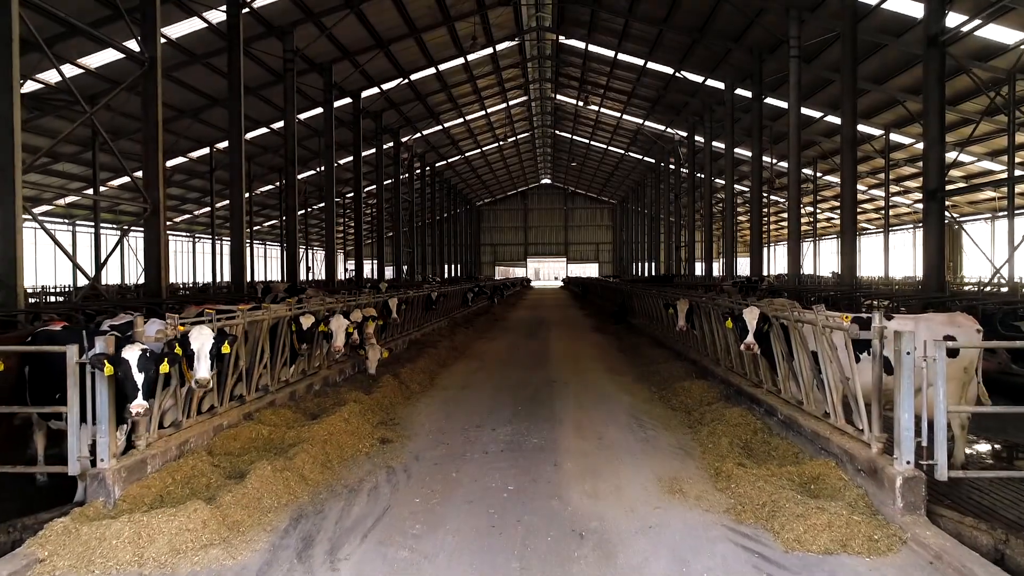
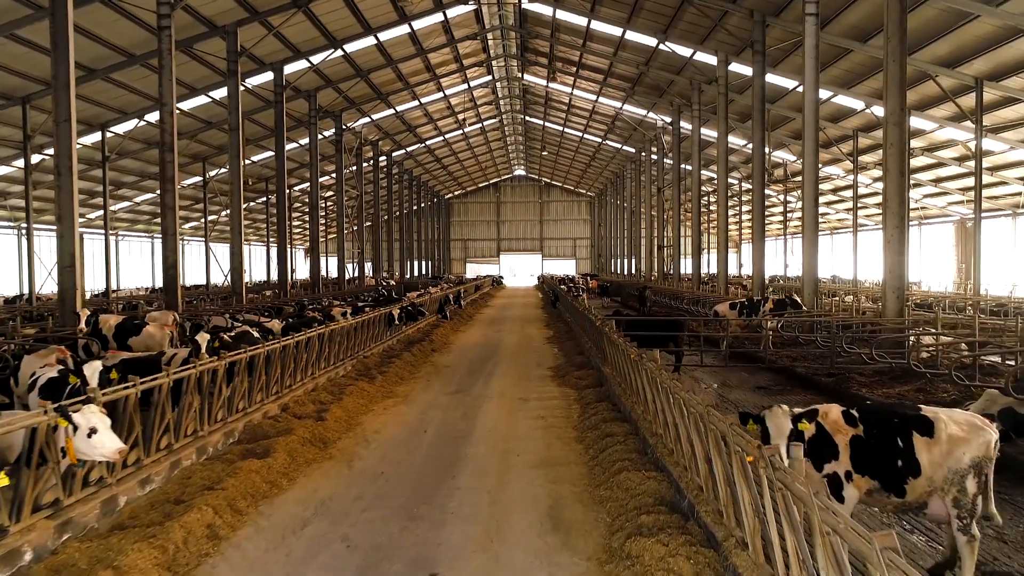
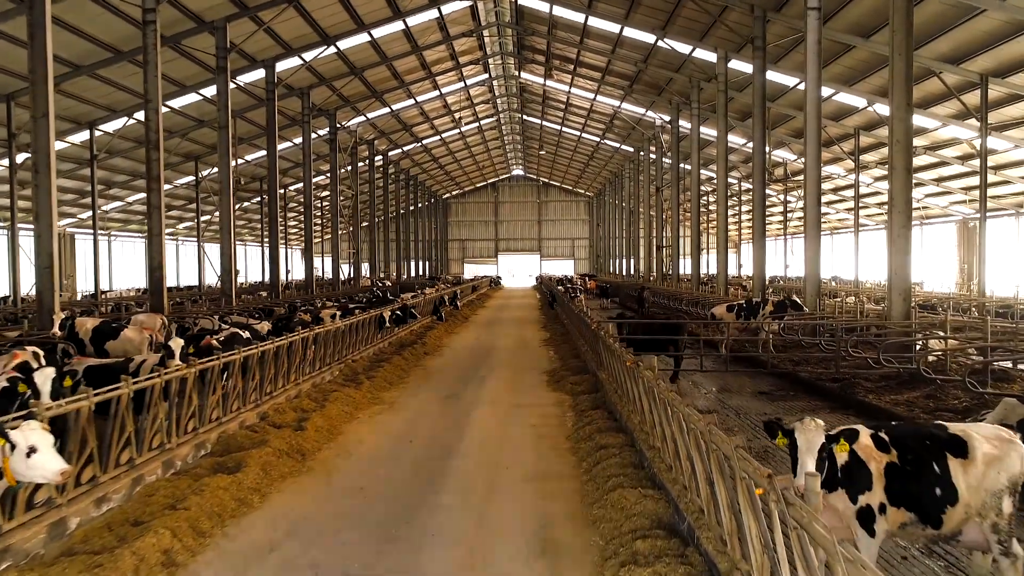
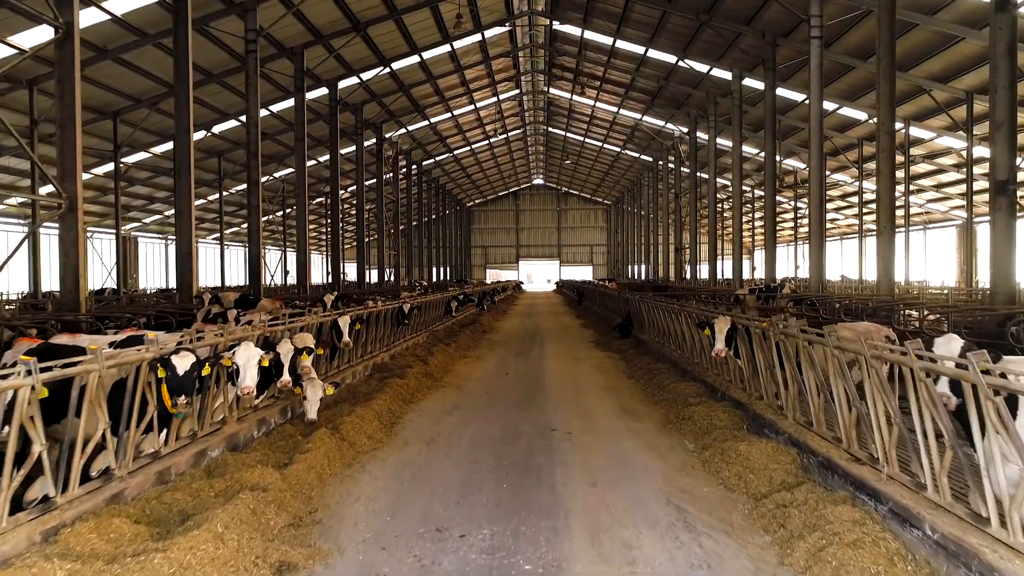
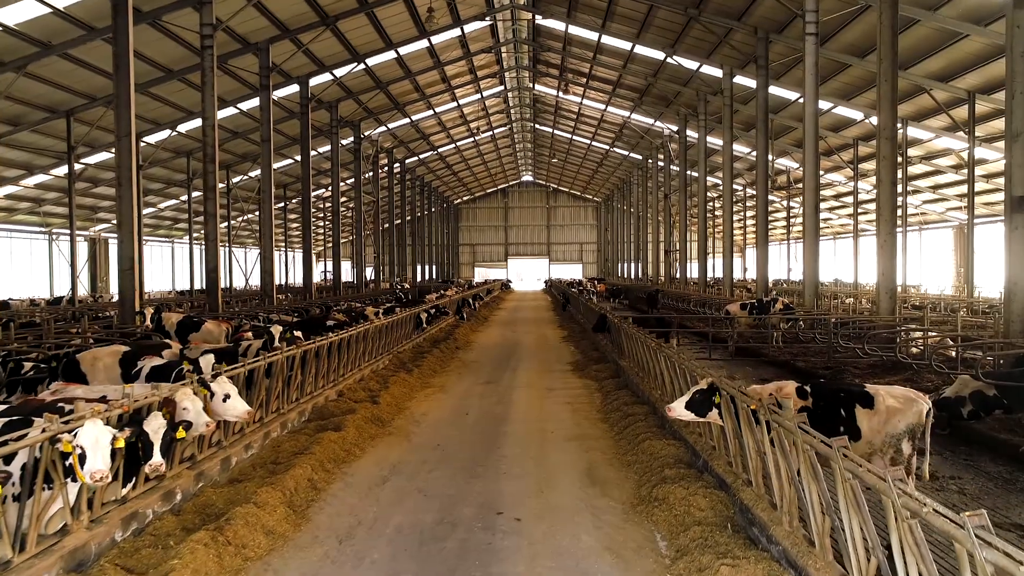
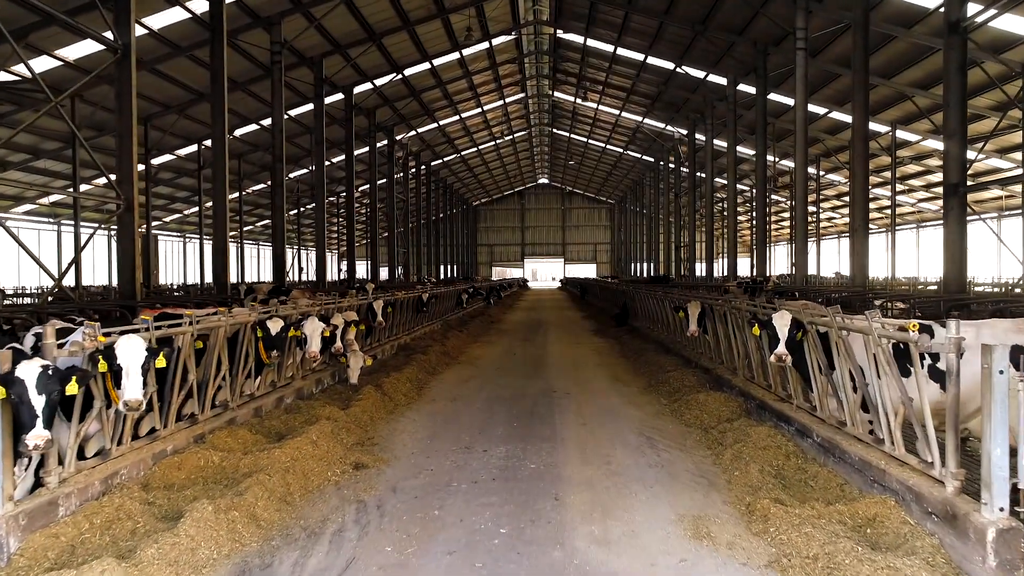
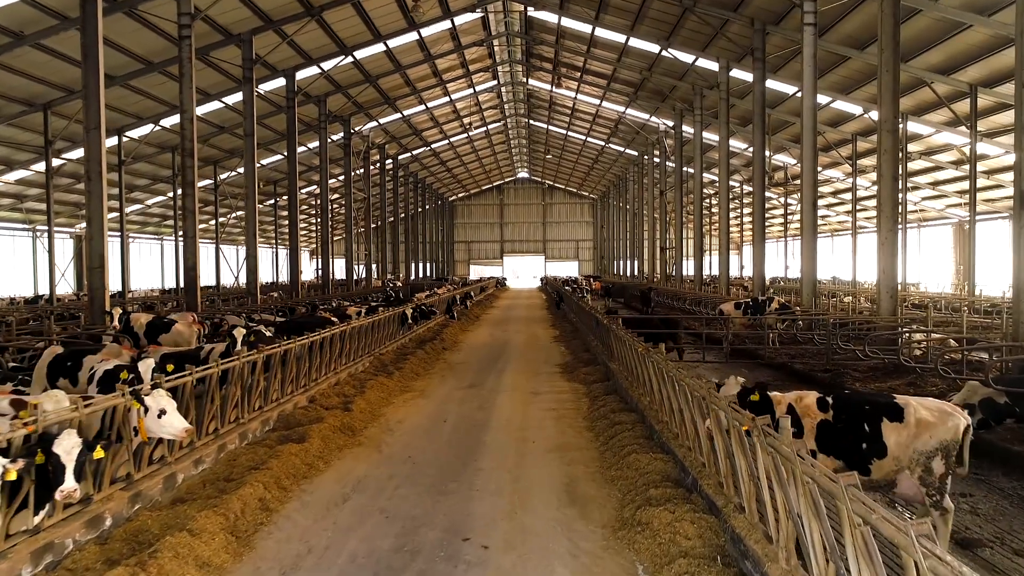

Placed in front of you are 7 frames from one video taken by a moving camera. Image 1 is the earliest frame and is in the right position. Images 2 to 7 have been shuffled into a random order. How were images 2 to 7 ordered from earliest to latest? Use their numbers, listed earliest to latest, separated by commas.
6, 4, 5, 7, 2, 3
